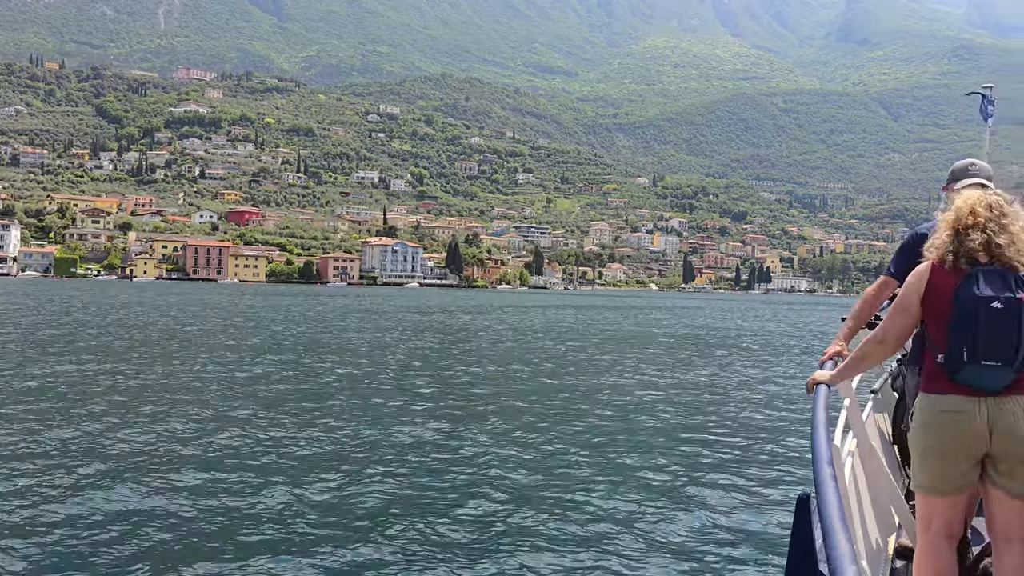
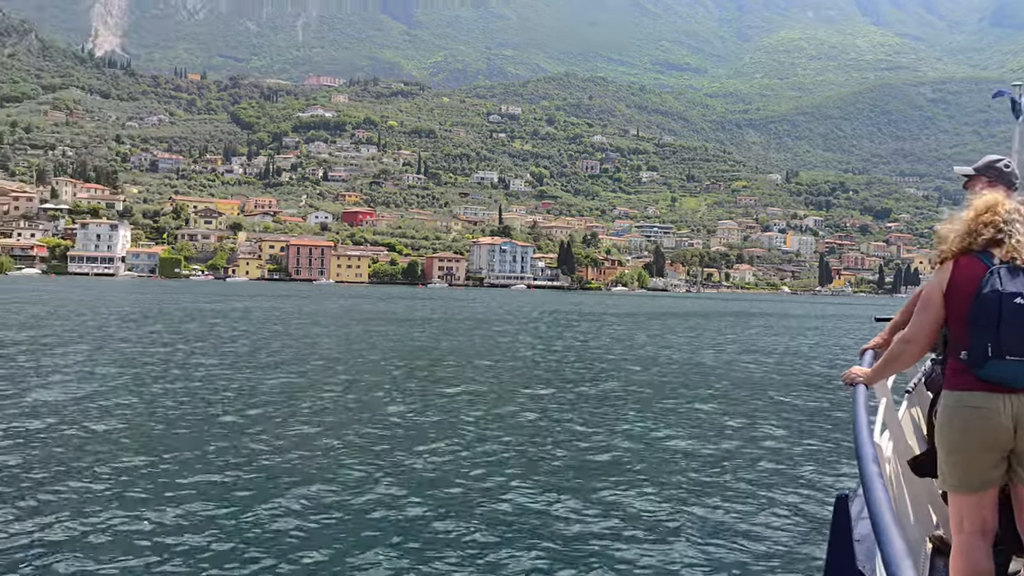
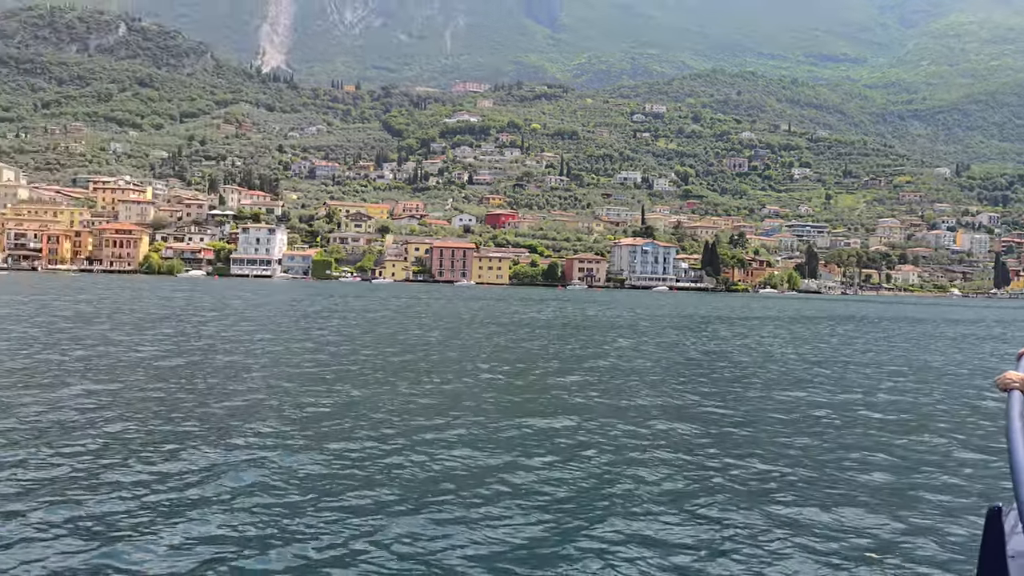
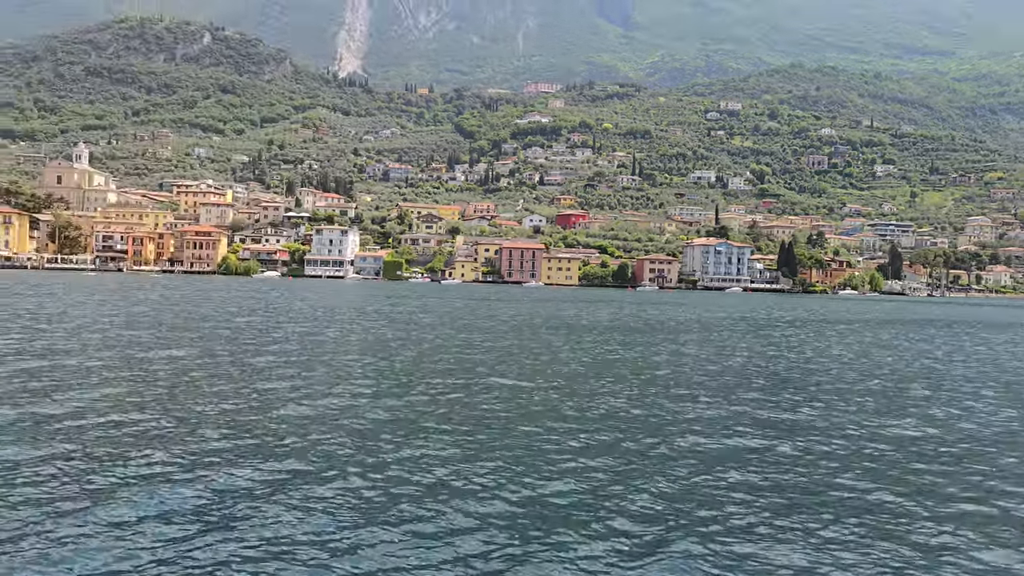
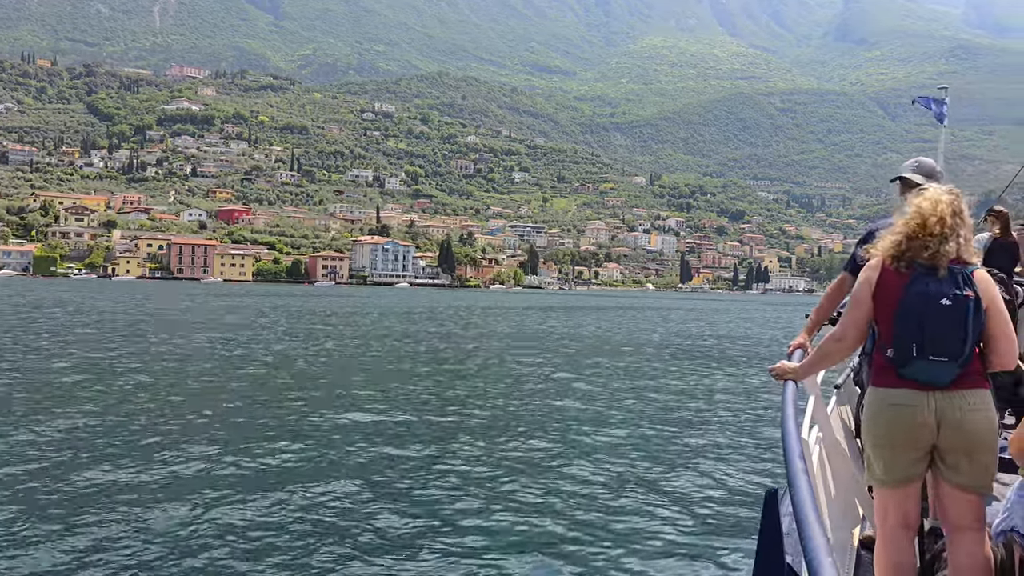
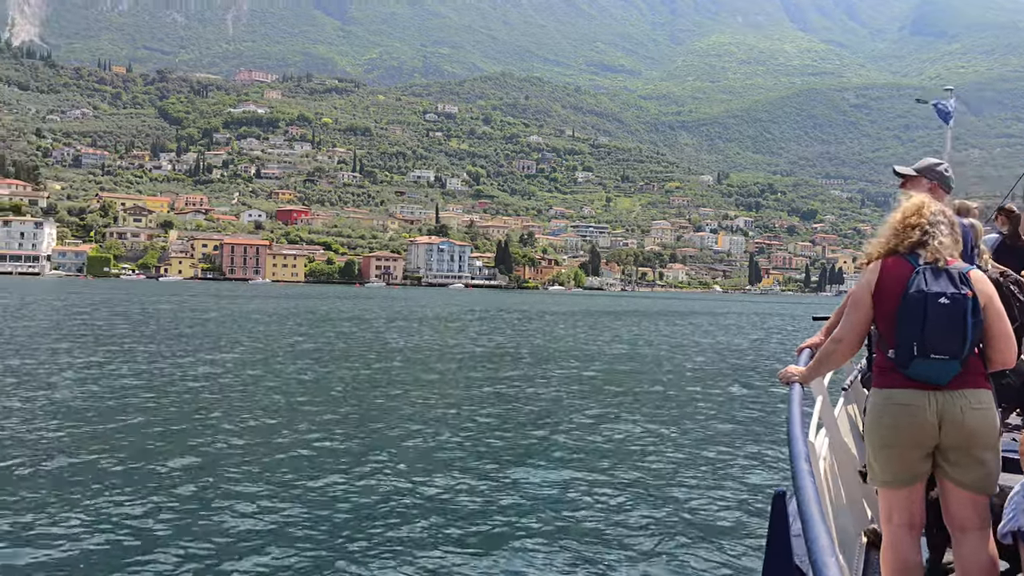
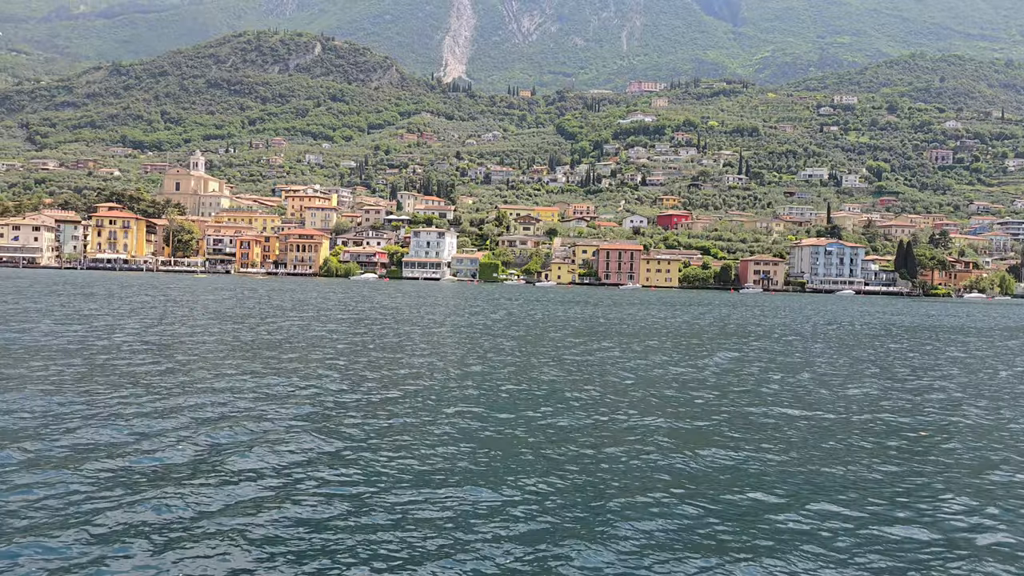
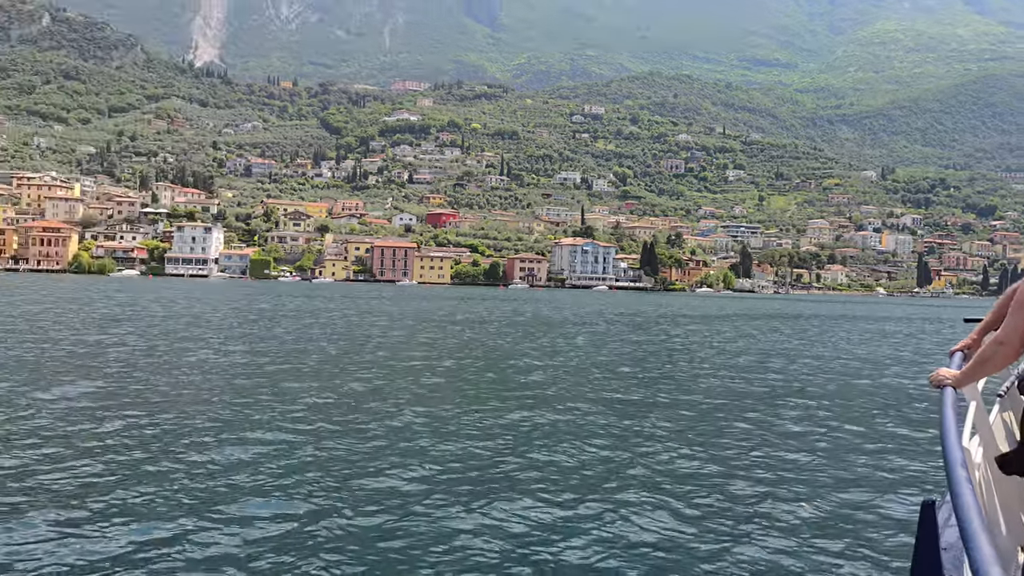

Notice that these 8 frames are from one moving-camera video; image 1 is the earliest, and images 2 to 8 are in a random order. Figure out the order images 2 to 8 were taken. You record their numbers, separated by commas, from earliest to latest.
5, 6, 2, 8, 3, 4, 7
